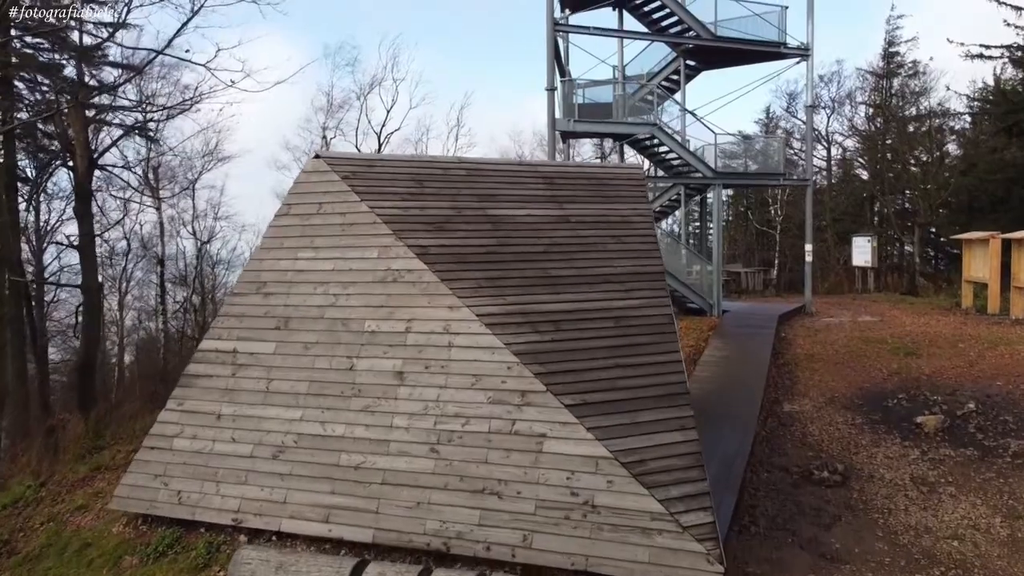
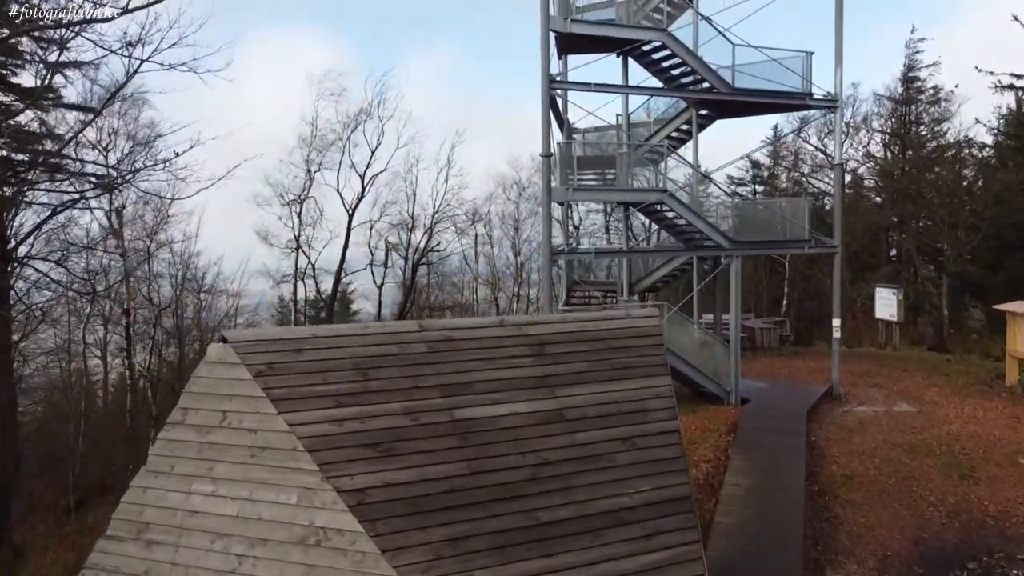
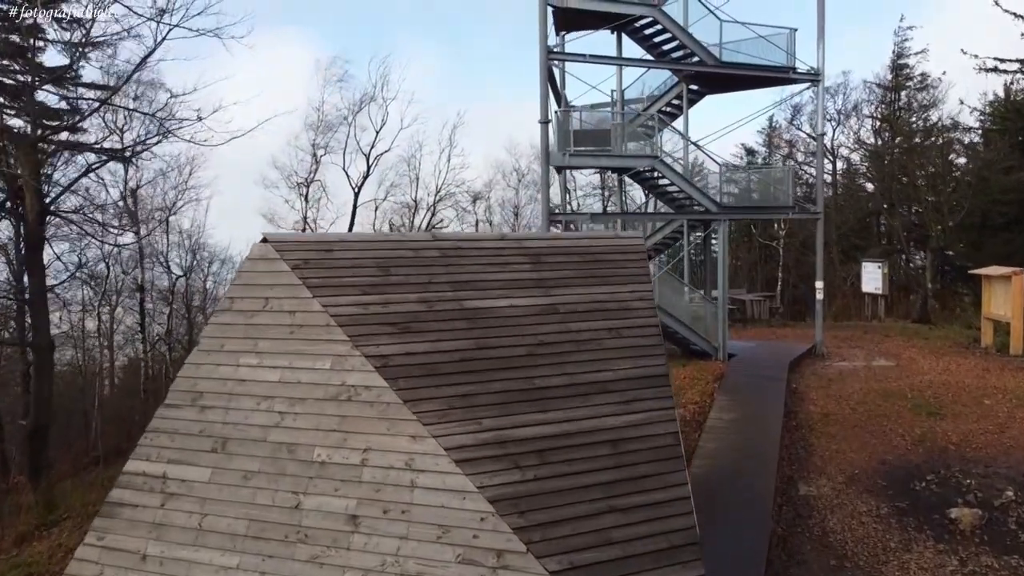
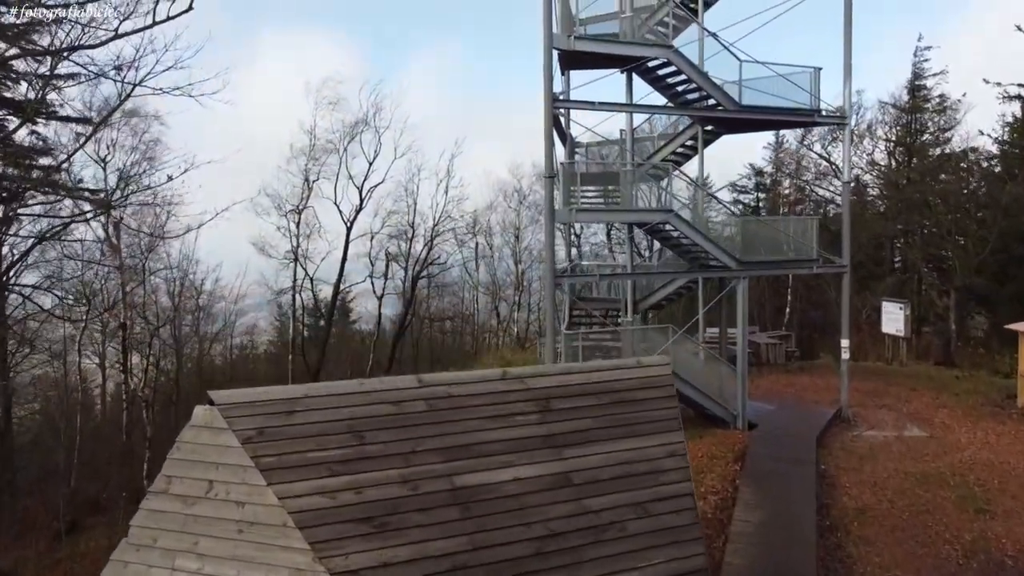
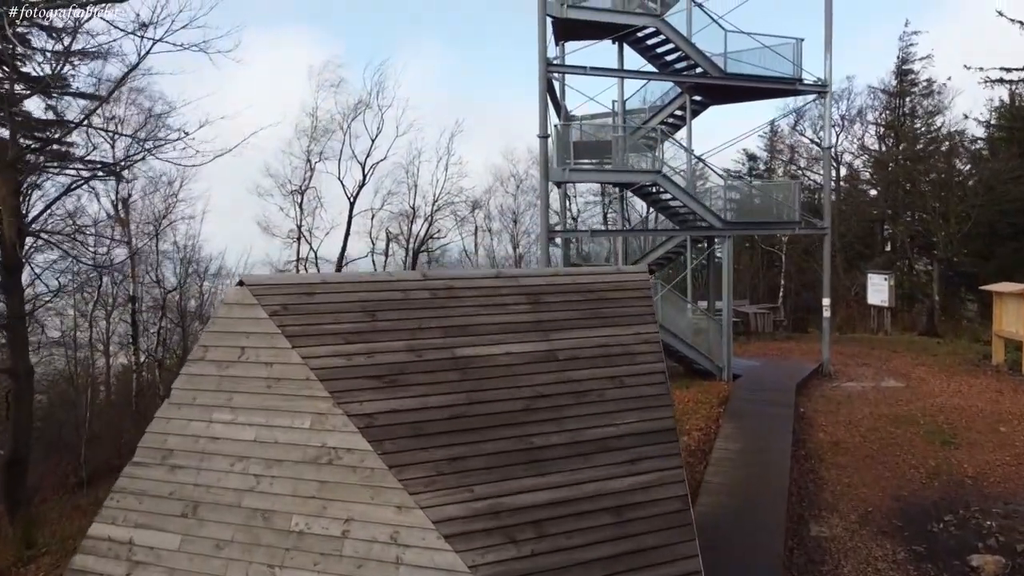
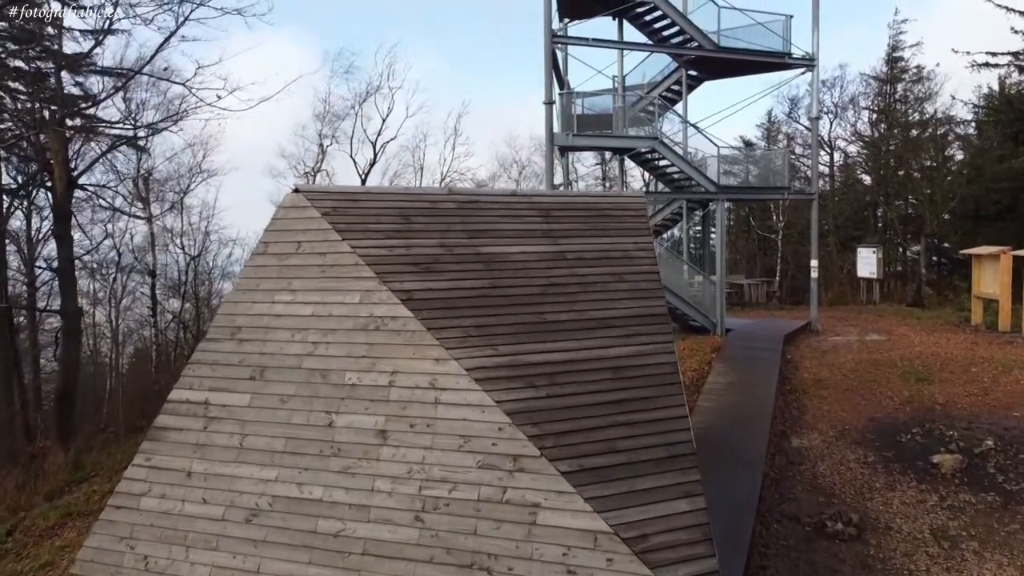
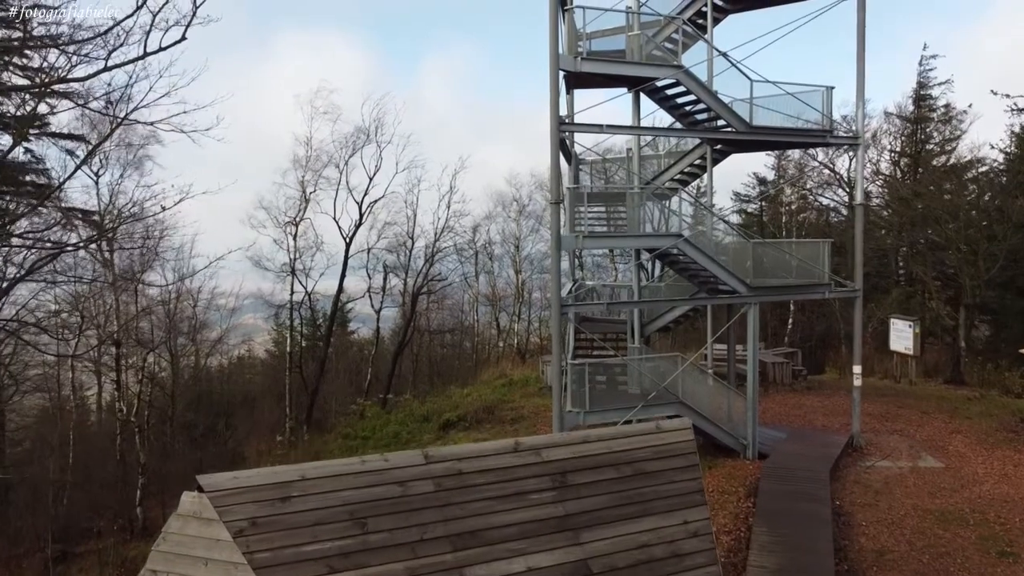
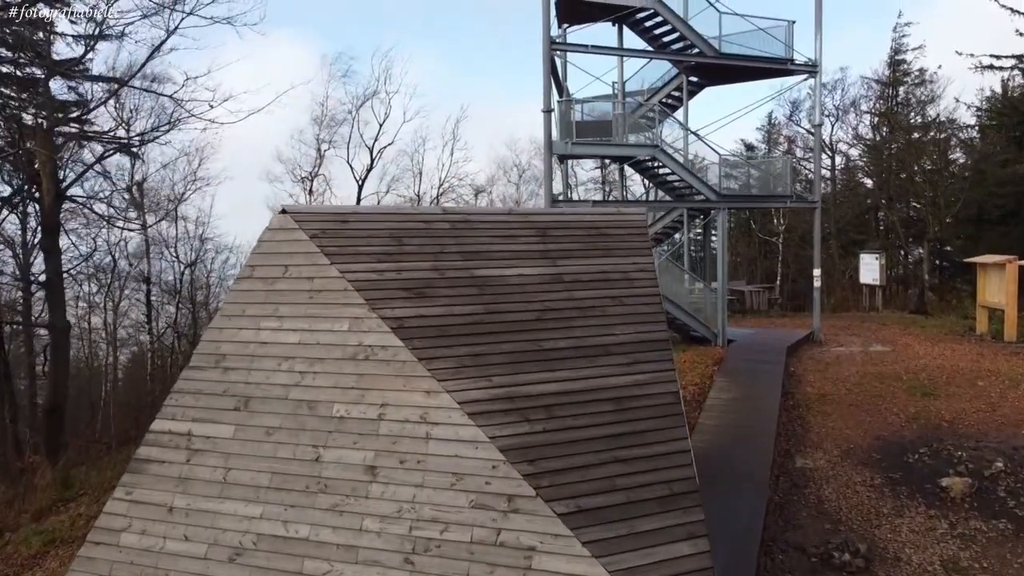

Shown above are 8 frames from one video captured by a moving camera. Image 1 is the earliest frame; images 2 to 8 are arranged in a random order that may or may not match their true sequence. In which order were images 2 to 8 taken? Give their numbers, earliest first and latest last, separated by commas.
6, 8, 3, 5, 2, 4, 7
